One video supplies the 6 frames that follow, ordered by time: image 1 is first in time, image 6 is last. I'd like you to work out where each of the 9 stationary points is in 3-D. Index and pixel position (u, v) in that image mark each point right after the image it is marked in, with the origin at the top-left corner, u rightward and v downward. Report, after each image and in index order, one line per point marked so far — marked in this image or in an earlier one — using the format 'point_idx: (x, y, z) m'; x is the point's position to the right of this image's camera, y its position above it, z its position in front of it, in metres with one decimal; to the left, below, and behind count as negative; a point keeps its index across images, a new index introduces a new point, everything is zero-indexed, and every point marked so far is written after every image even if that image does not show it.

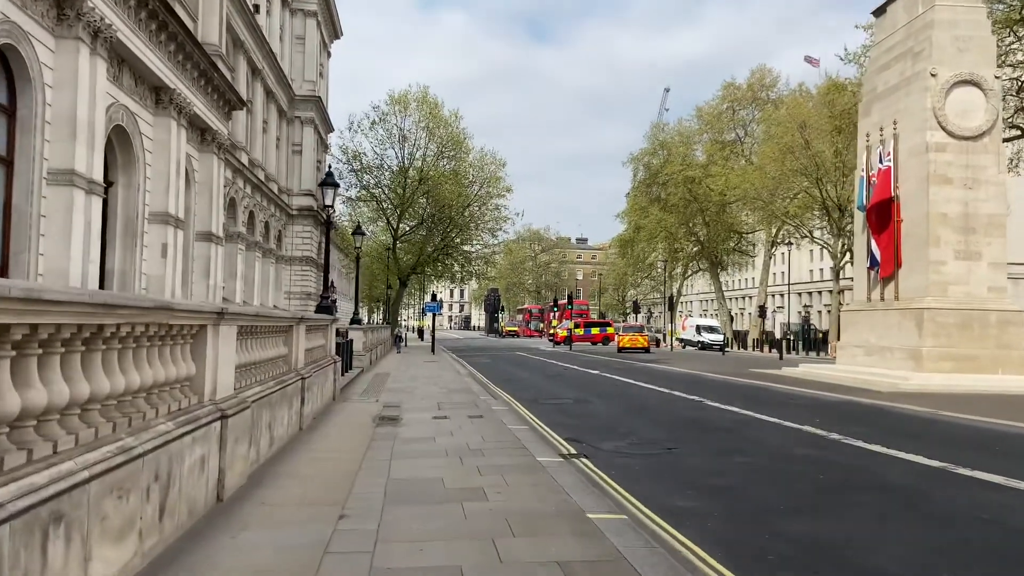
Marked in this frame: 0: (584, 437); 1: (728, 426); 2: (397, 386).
0: (+1.0, -2.1, +11.0) m
1: (+3.3, -2.1, +11.9) m
2: (-2.8, -2.4, +19.2) m
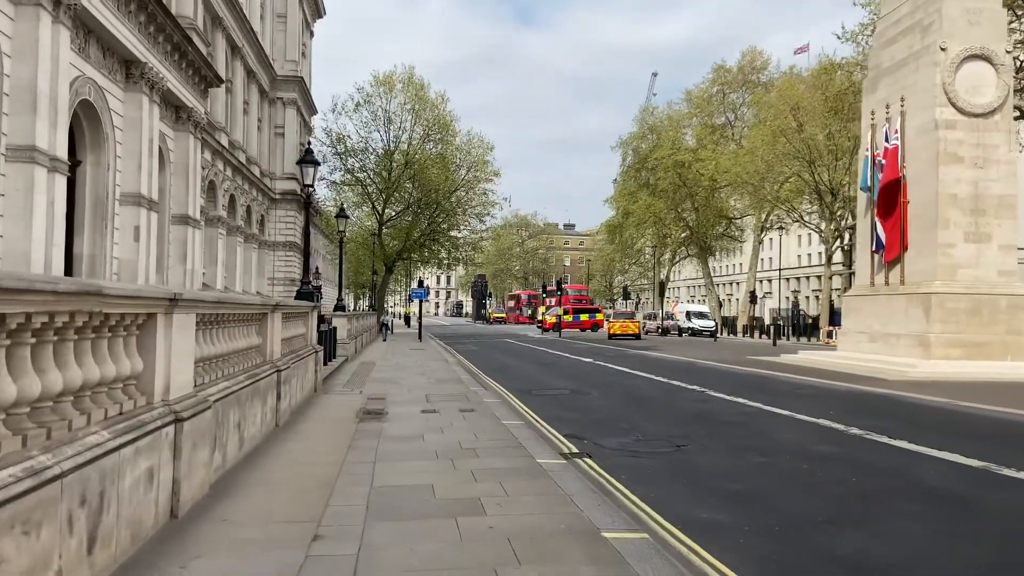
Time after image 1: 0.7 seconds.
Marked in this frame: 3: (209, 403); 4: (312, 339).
0: (+1.0, -1.9, +10.1) m
1: (+3.2, -1.9, +11.0) m
2: (-3.0, -2.0, +18.3) m
3: (-2.5, -0.9, +6.4) m
4: (-3.7, -0.9, +14.3) m
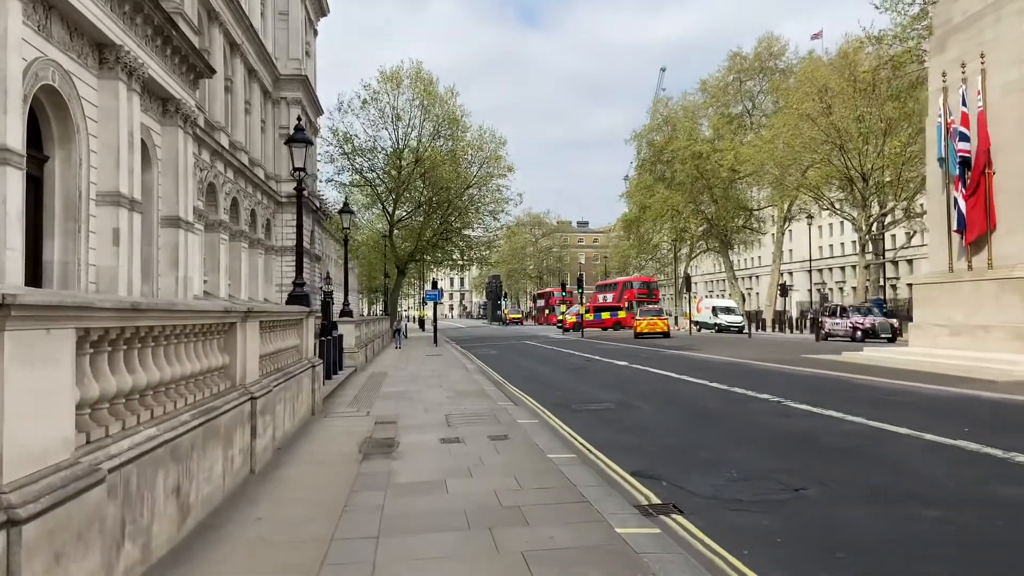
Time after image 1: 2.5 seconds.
0: (+1.4, -1.8, +7.7) m
1: (+3.7, -1.7, +8.6) m
2: (-2.4, -2.0, +15.9) m
3: (-2.1, -0.9, +4.0) m
4: (-3.1, -1.0, +12.0) m
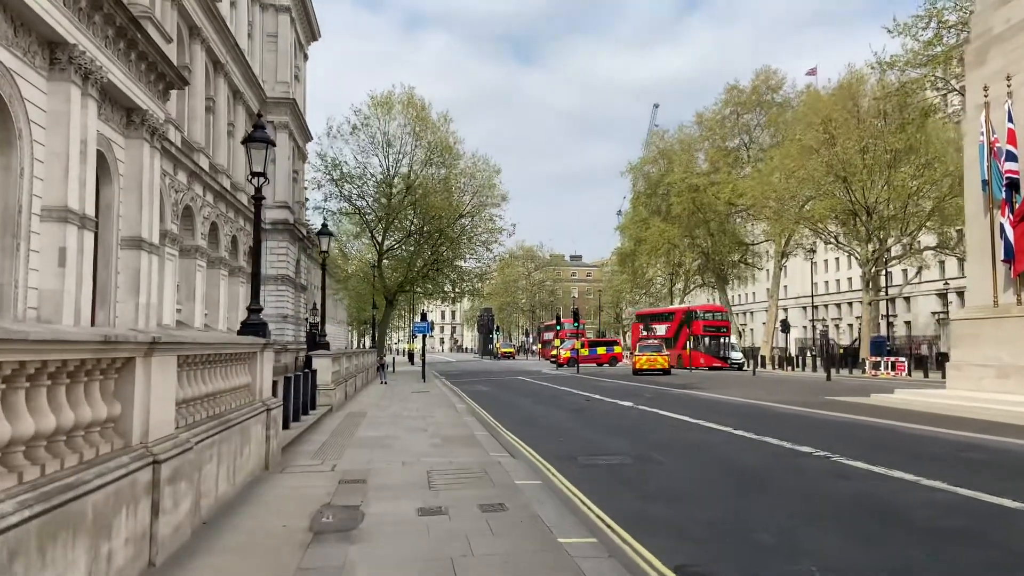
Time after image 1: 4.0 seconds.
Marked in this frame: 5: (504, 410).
0: (+1.4, -2.0, +5.7) m
1: (+3.7, -2.0, +6.6) m
2: (-2.5, -2.6, +13.8) m
3: (-2.0, -0.9, +2.0) m
4: (-3.2, -1.3, +9.9) m
5: (-0.2, -3.0, +19.3) m
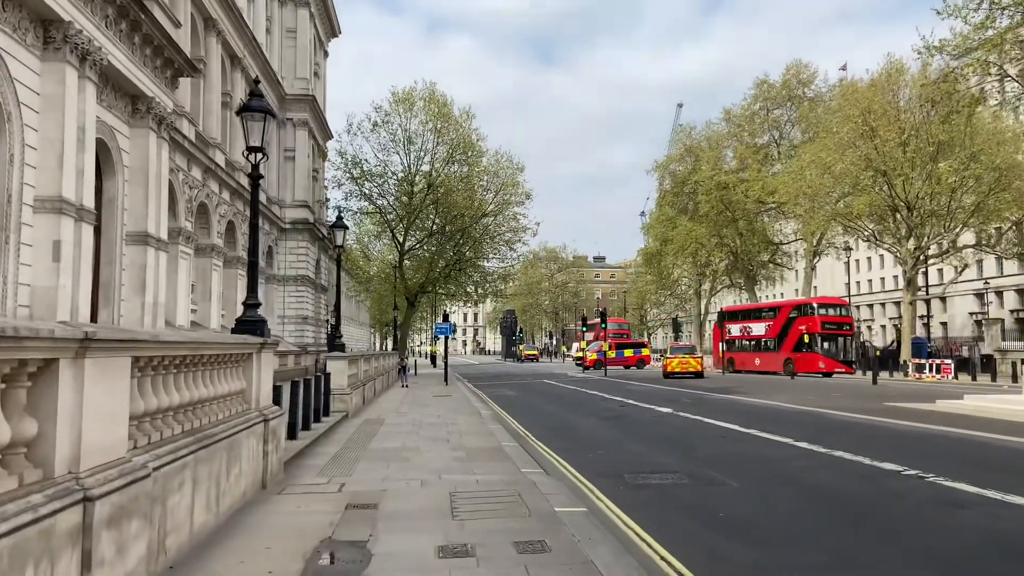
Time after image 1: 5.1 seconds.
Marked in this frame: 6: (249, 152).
0: (+1.7, -1.8, +4.2) m
1: (+4.0, -1.8, +5.0) m
2: (-1.9, -2.5, +12.4) m
3: (-1.8, -0.8, +0.6) m
4: (-2.8, -1.2, +8.6) m
5: (+0.5, -2.9, +17.9) m
6: (-3.1, +1.6, +9.3) m
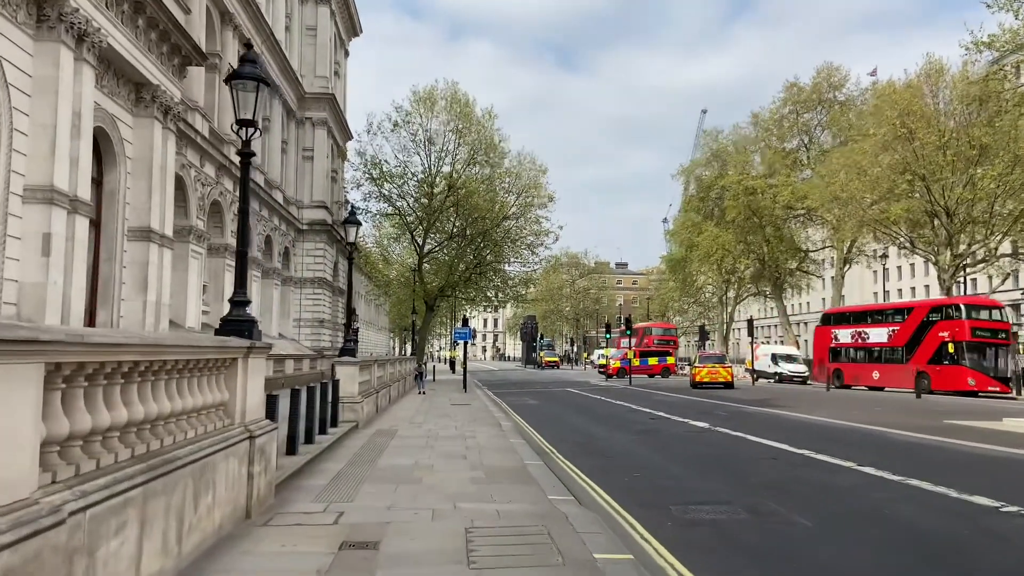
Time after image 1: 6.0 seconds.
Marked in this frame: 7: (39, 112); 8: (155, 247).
0: (+1.9, -1.8, +2.8) m
1: (+4.1, -1.8, +3.6) m
2: (-1.6, -2.5, +11.1) m
3: (-1.8, -0.7, -0.7) m
4: (-2.5, -1.2, +7.3) m
5: (+0.9, -3.0, +16.5) m
6: (-2.8, +1.7, +8.1) m
7: (-8.6, +3.2, +14.4) m
8: (-8.7, +1.0, +19.4) m
